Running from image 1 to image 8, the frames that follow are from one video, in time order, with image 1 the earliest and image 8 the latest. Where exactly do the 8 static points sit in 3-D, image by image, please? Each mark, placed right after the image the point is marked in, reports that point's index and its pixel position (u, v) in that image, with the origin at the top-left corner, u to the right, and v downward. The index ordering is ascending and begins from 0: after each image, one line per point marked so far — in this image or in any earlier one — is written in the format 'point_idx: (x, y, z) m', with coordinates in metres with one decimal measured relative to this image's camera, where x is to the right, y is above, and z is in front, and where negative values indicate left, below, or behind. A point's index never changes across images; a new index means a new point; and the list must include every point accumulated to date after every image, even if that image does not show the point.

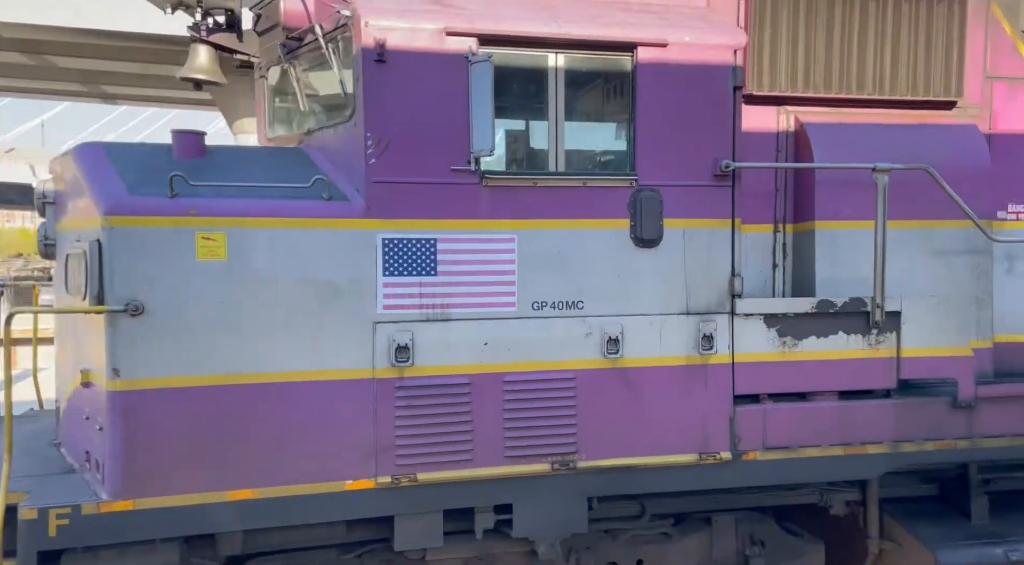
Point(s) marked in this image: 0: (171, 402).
0: (-1.3, -0.5, +3.4) m
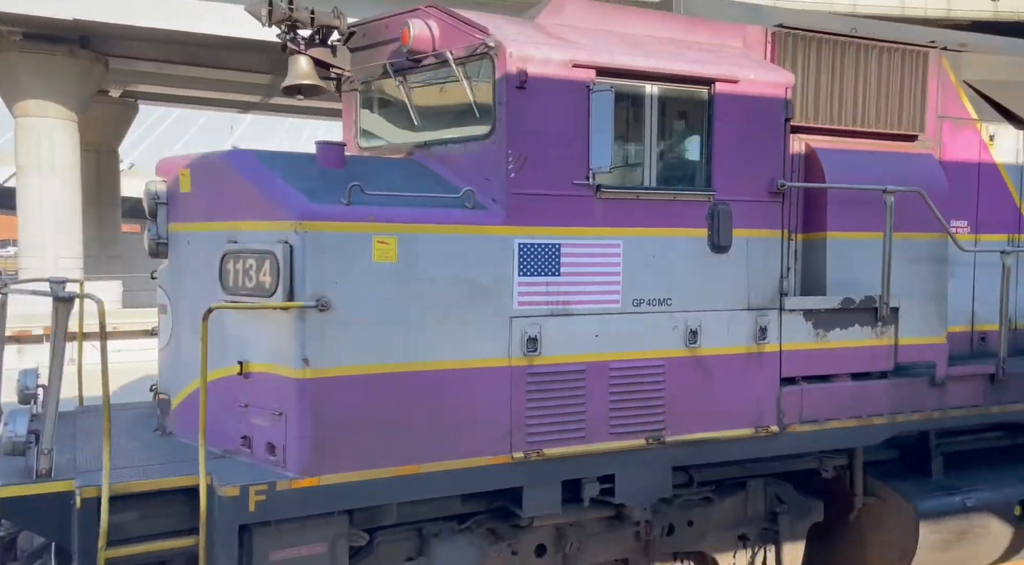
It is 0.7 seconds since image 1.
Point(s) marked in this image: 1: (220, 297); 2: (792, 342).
0: (-0.7, -0.5, +3.7) m
1: (-1.3, -0.1, +4.1) m
2: (+1.6, -0.3, +4.7) m
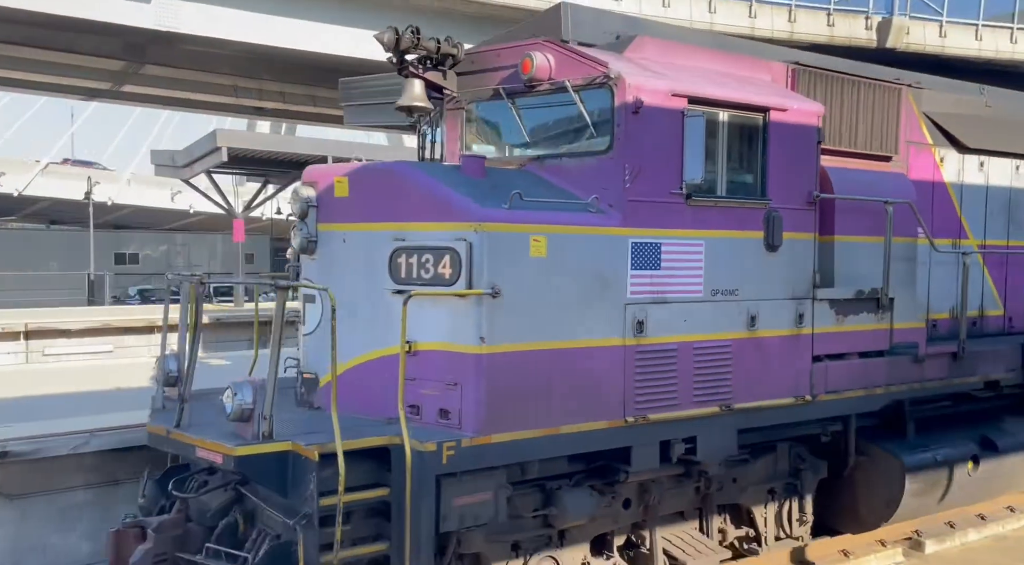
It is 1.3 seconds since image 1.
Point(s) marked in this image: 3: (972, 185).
0: (0.0, -0.4, +4.4) m
1: (-0.6, 0.0, +4.7) m
2: (+2.1, -0.3, +5.8) m
3: (+3.8, +0.8, +7.1) m
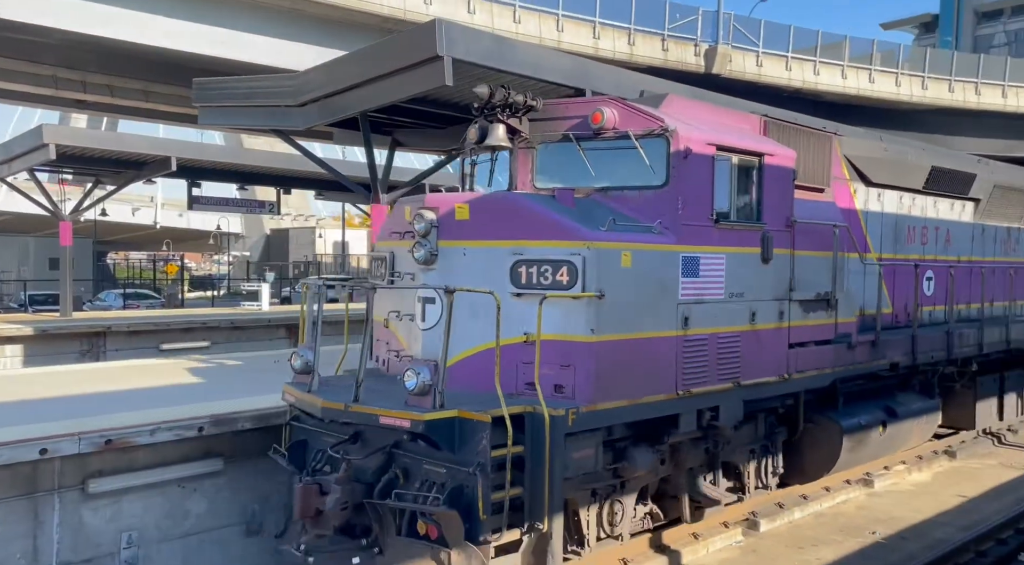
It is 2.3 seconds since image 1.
0: (+0.7, -0.5, +5.8) m
1: (0.0, -0.1, +5.9) m
2: (+2.5, -0.3, +7.5) m
3: (+3.9, +0.8, +9.1) m
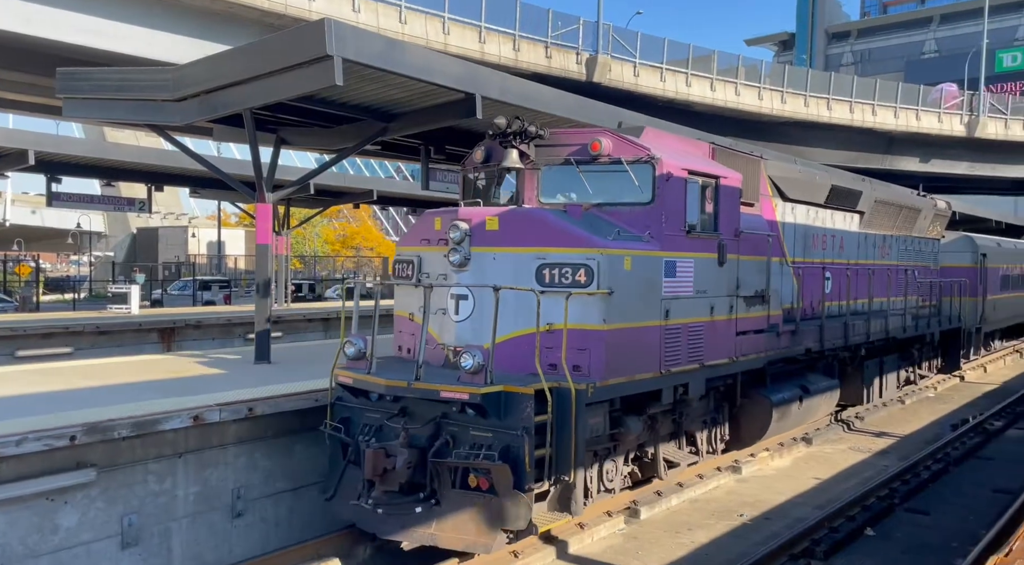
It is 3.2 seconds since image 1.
0: (+0.9, -0.4, +7.2) m
1: (+0.2, -0.1, +7.2) m
2: (+2.4, -0.3, +9.1) m
3: (+3.6, +0.8, +11.0) m
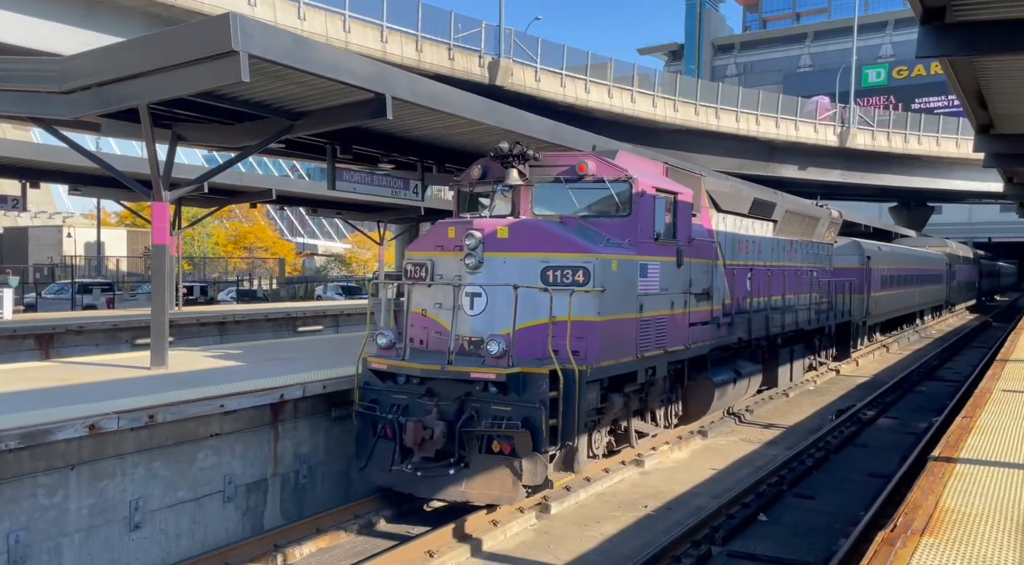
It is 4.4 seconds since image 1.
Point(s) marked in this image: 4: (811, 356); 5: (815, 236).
0: (+1.0, -0.4, +8.7) m
1: (+0.3, 0.0, +8.6) m
2: (+2.3, -0.3, +10.8) m
3: (+3.2, +0.8, +12.8) m
4: (+6.5, -1.6, +18.4) m
5: (+6.2, +1.0, +17.5) m
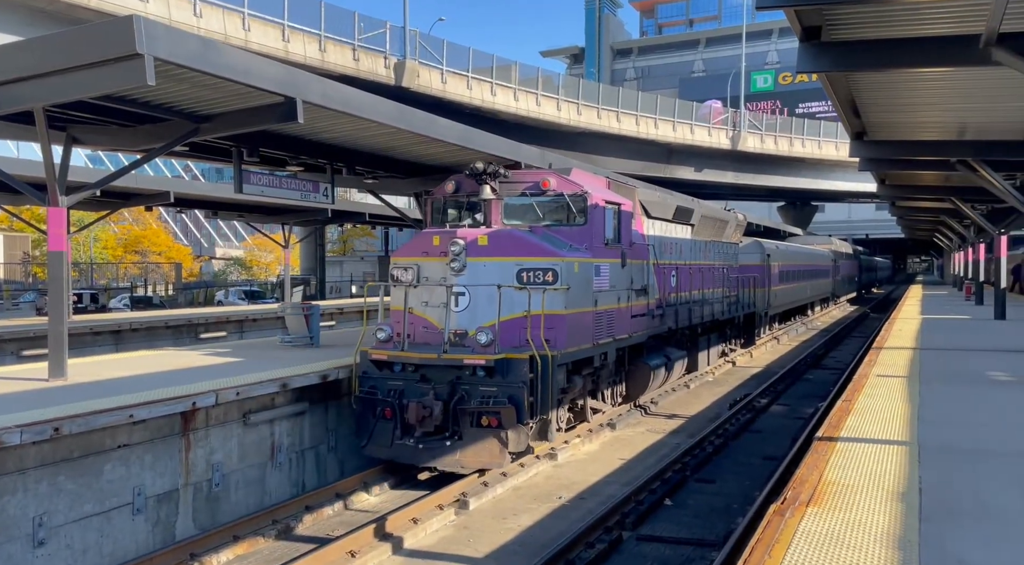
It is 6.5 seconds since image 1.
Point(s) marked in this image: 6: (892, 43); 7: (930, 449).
0: (+0.7, -0.4, +10.3) m
1: (0.0, 0.0, +10.1) m
2: (+1.7, -0.3, +12.5) m
3: (+2.5, +0.8, +14.6) m
4: (+5.1, -1.5, +20.6) m
5: (+4.9, +1.1, +19.6) m
6: (+6.0, +3.8, +13.3) m
7: (+5.4, -2.2, +10.9) m
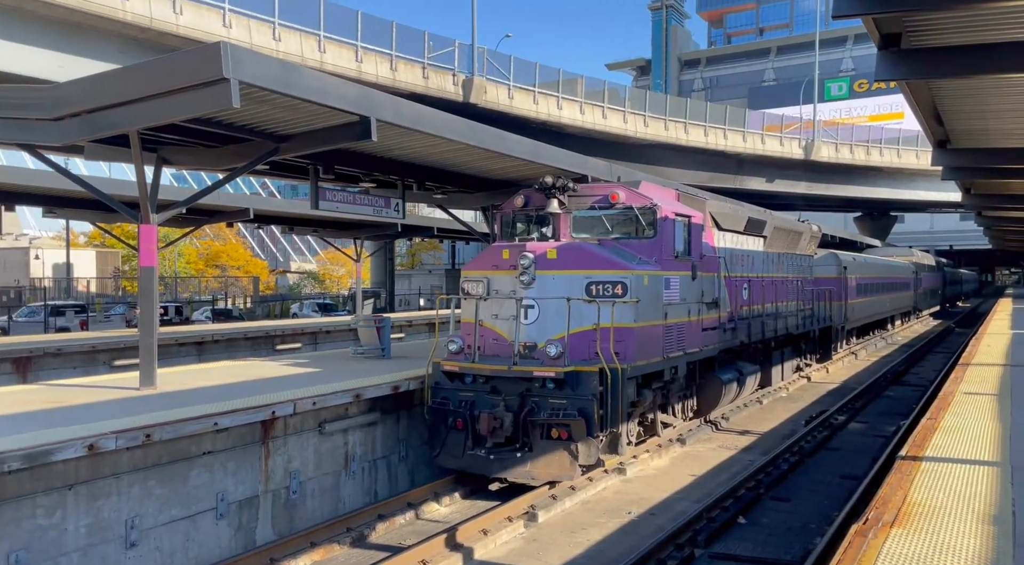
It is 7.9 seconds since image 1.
0: (+1.6, -0.6, +10.3) m
1: (+0.9, -0.2, +10.2) m
2: (+2.8, -0.5, +12.5) m
3: (+3.6, +0.6, +14.5) m
4: (+6.7, -1.8, +20.2) m
5: (+6.5, +0.8, +19.3) m
6: (+7.0, +3.6, +12.9) m
7: (+6.3, -2.3, +10.5) m
